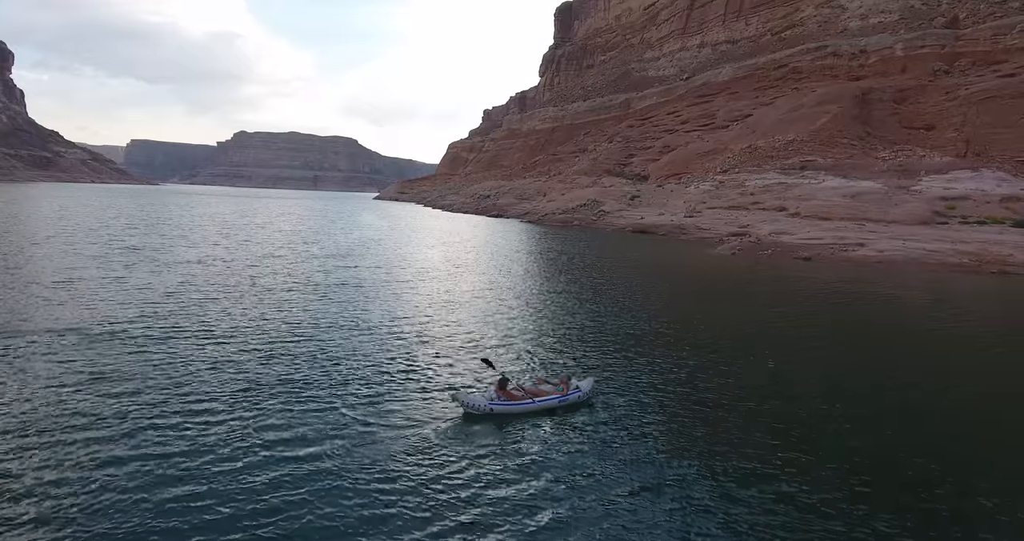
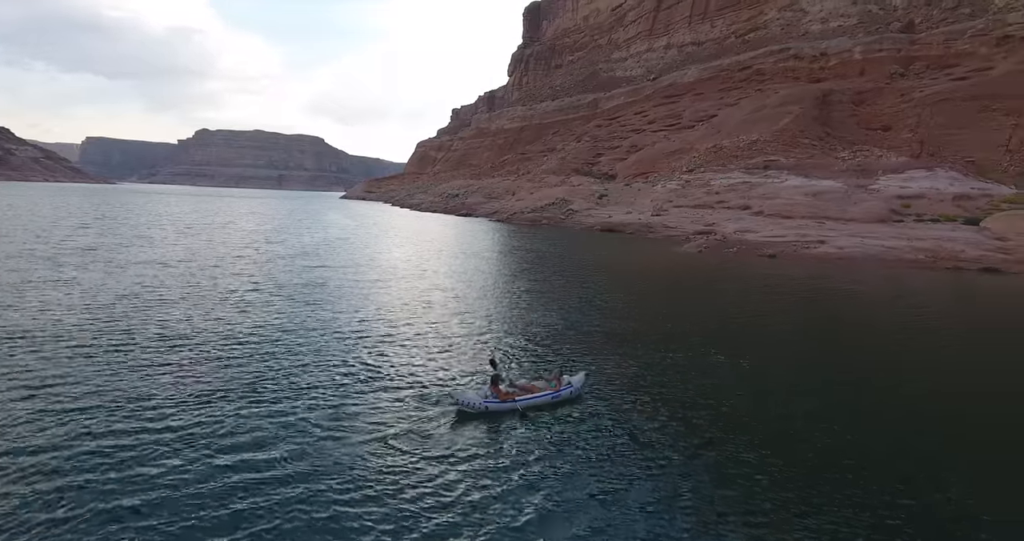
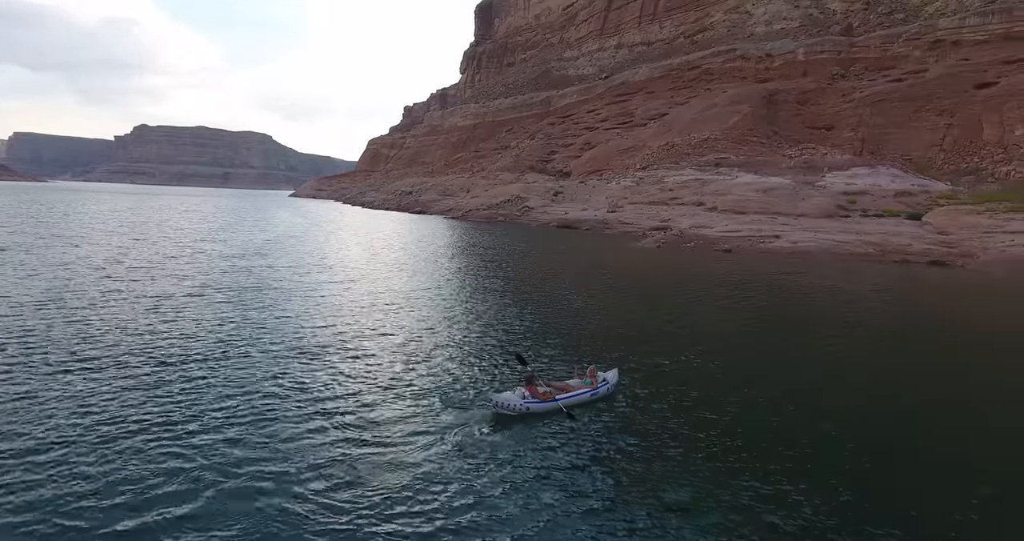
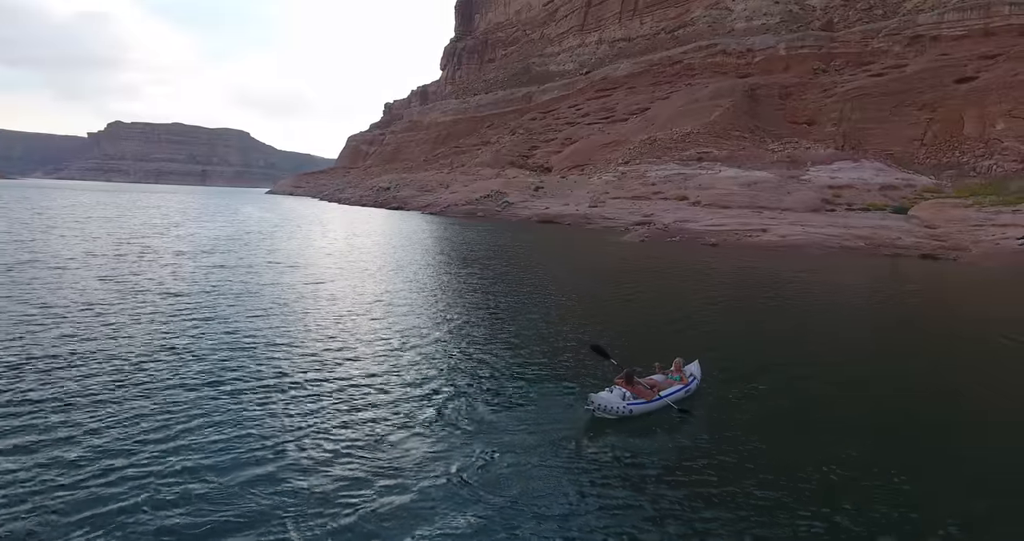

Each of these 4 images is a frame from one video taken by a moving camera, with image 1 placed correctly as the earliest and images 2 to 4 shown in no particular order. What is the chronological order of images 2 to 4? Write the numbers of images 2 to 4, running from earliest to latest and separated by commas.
2, 3, 4
